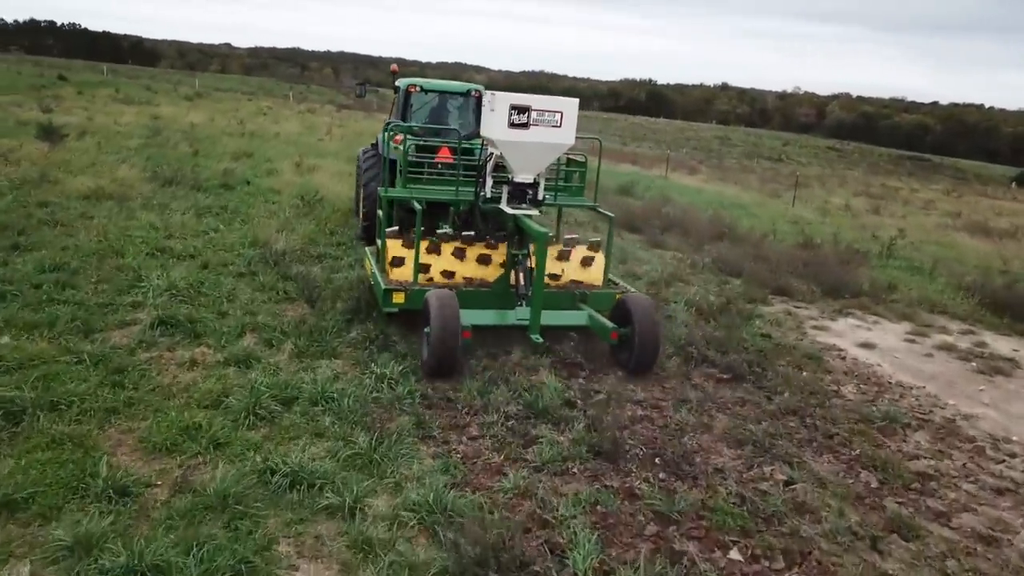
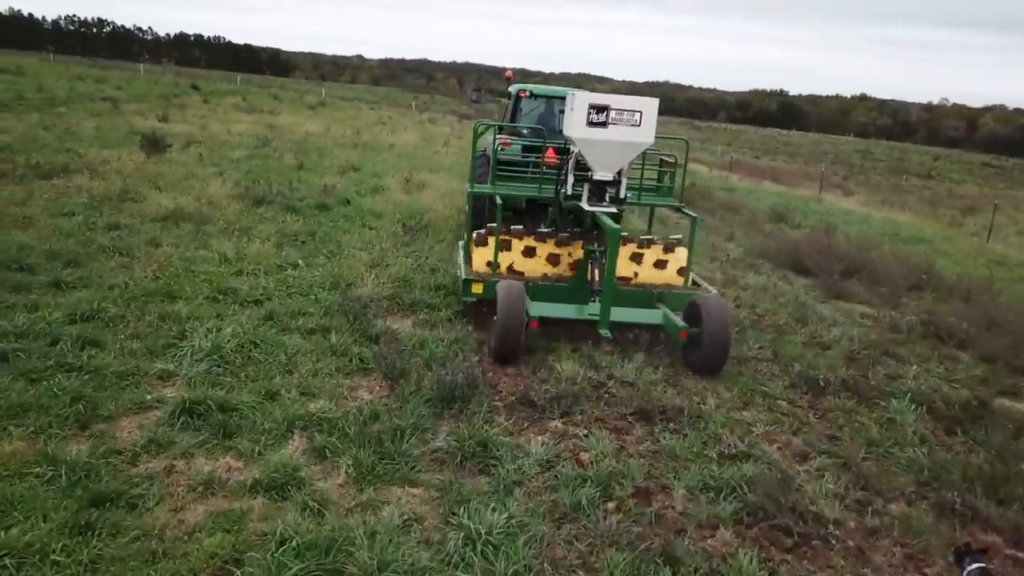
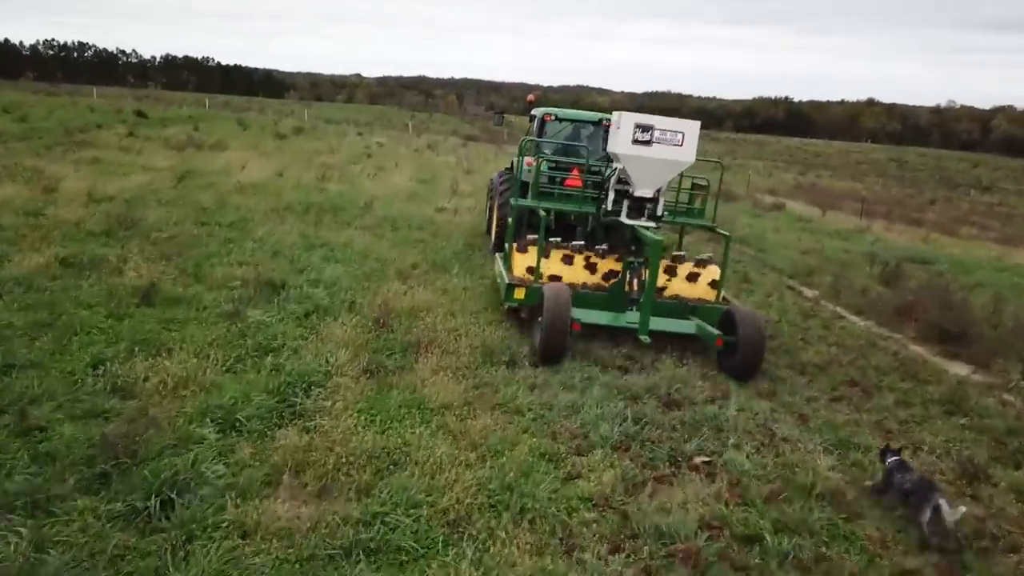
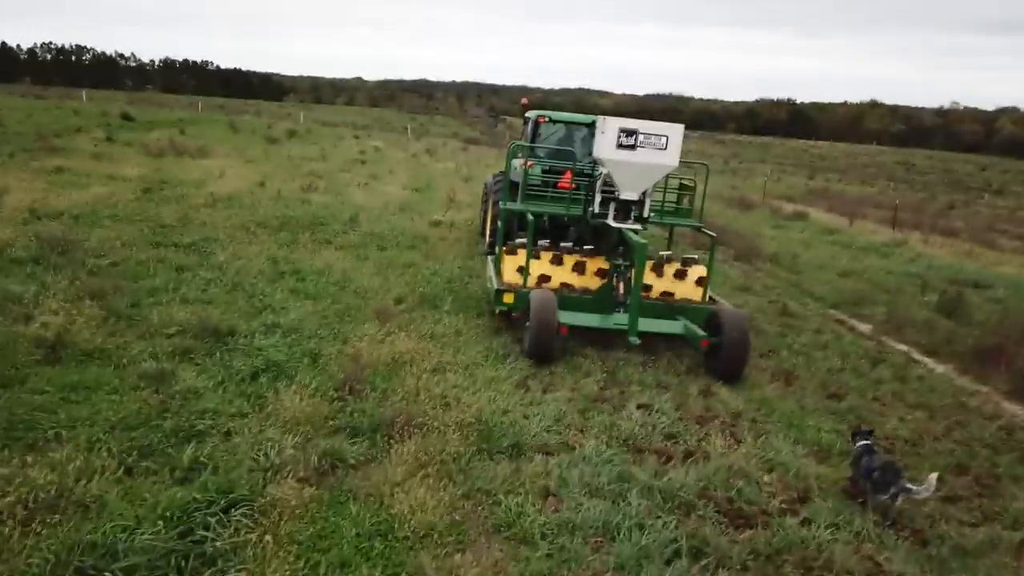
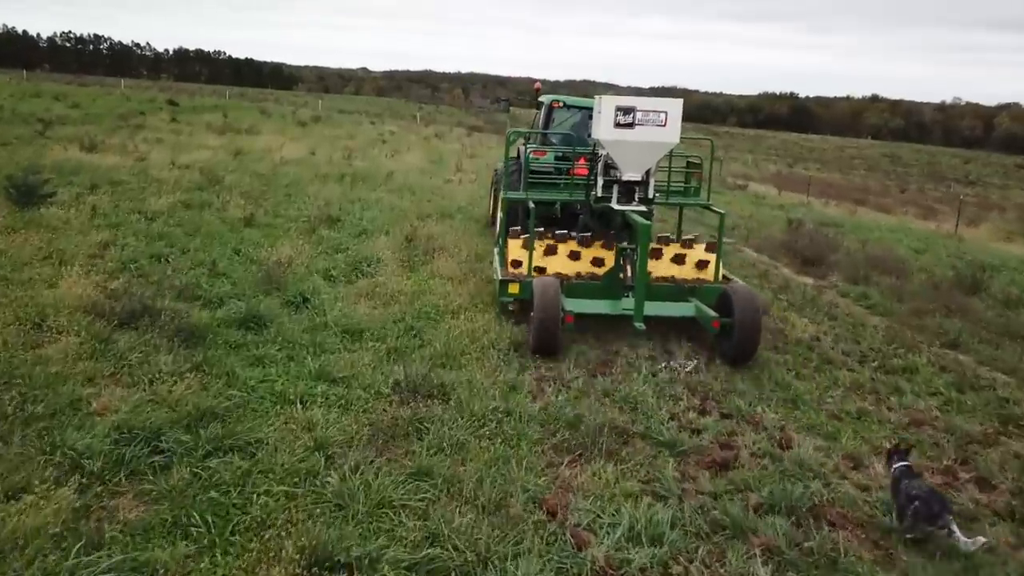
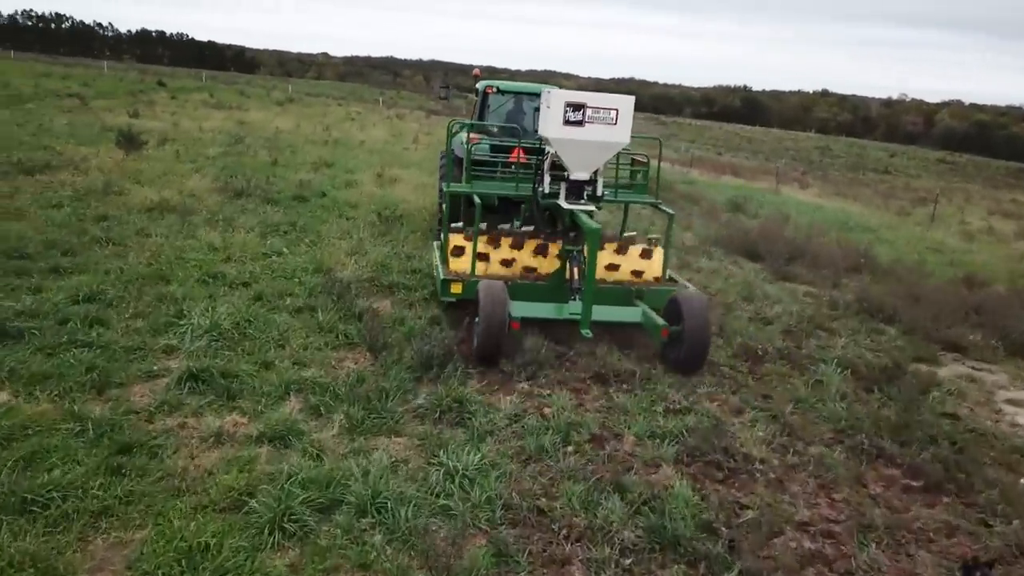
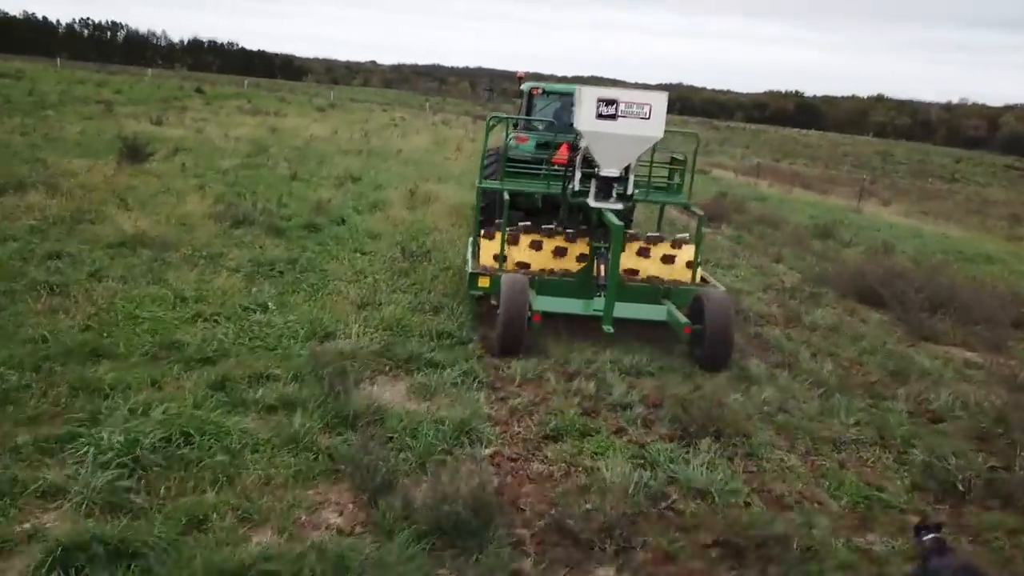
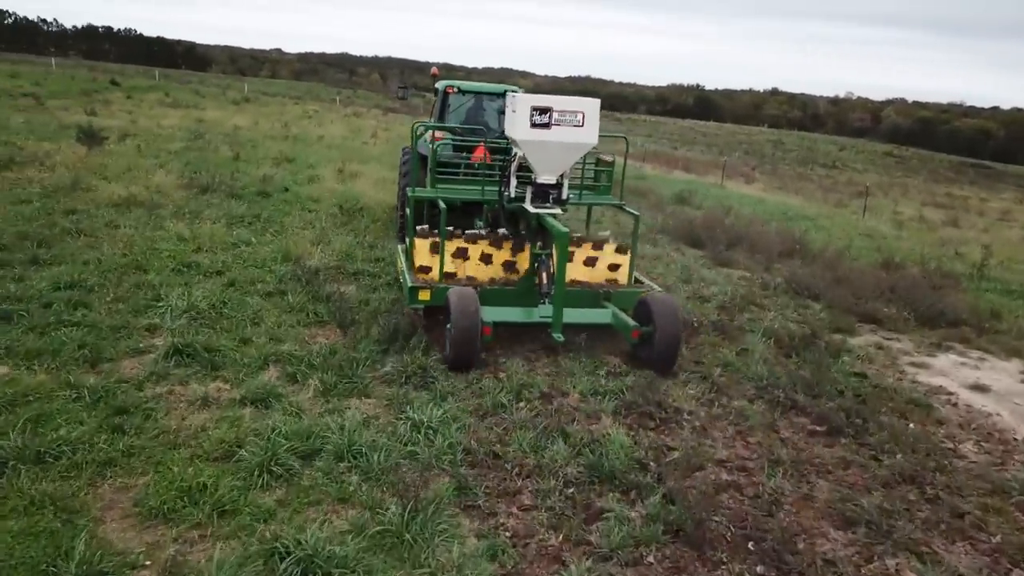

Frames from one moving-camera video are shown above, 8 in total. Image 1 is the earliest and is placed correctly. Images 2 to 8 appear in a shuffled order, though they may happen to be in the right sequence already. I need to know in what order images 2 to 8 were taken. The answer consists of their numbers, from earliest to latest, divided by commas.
8, 6, 2, 7, 5, 3, 4
